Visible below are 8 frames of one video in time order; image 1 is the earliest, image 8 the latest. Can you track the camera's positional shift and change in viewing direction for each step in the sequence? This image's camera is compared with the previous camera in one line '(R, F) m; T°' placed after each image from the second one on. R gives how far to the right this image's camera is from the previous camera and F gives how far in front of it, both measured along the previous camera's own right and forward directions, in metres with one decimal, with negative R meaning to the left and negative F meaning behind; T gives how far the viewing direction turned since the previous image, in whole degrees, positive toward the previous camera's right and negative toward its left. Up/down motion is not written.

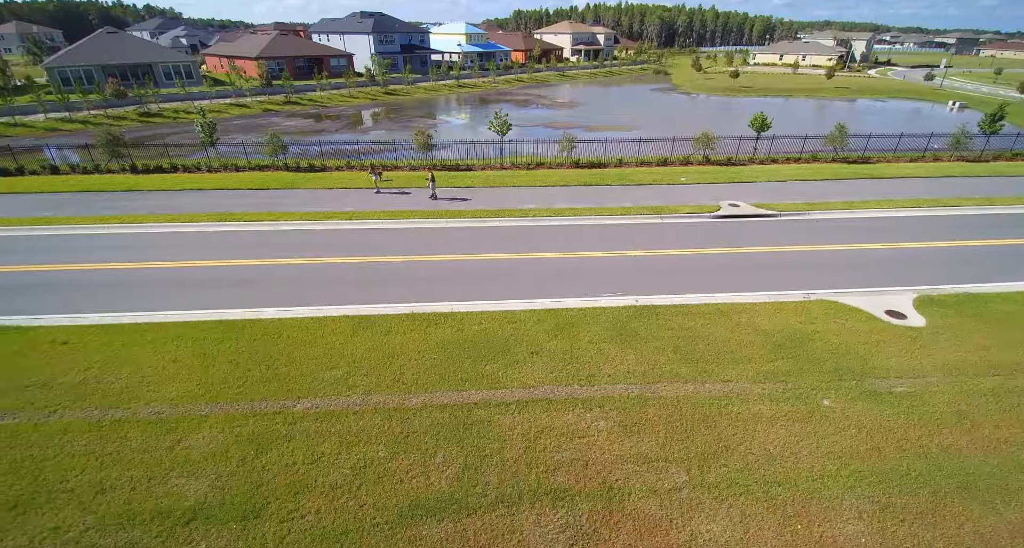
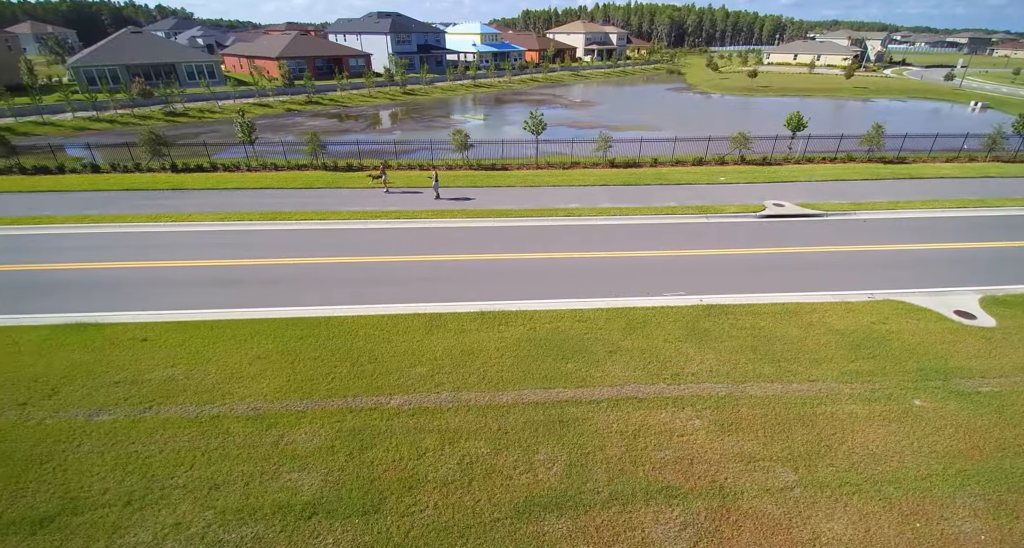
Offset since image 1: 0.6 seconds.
(-1.6, 0.0) m; 0°
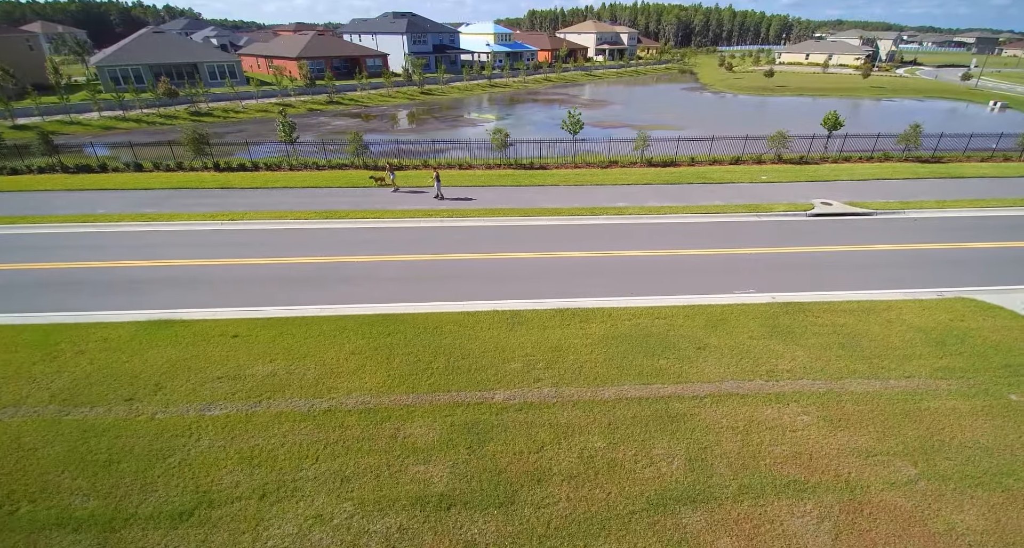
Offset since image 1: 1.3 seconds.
(-1.9, -0.1) m; 0°
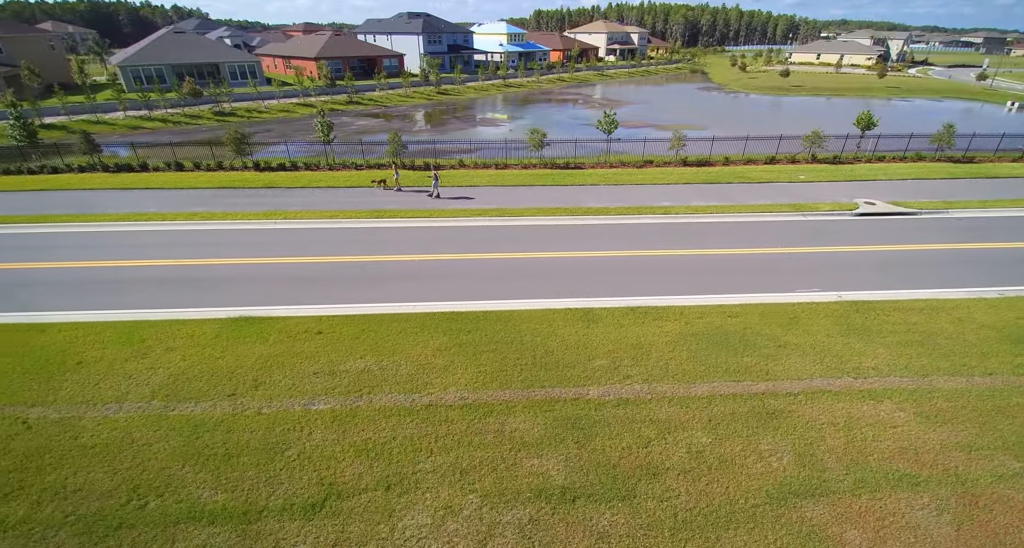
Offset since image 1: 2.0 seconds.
(-1.8, -0.1) m; 0°
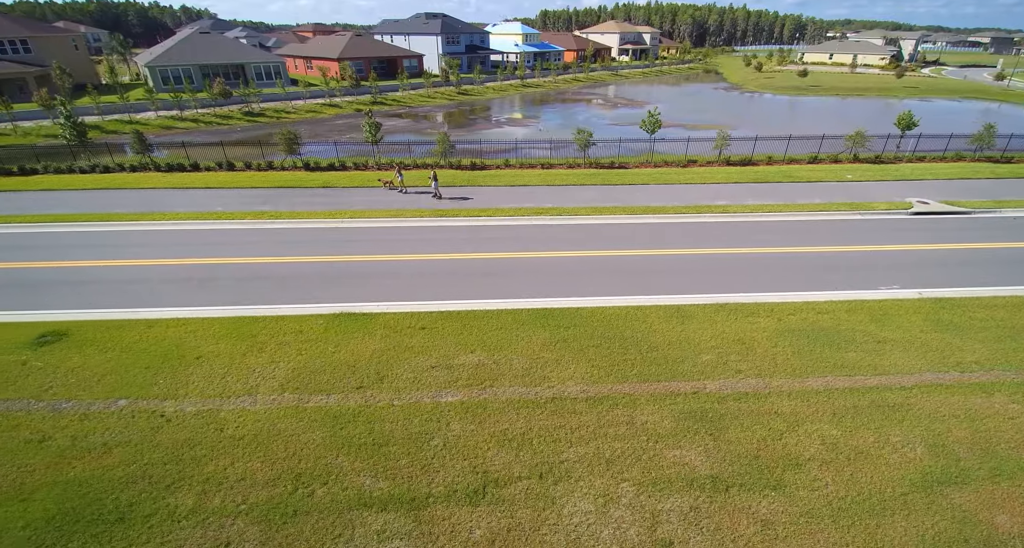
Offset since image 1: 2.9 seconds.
(-2.3, -0.2) m; 0°
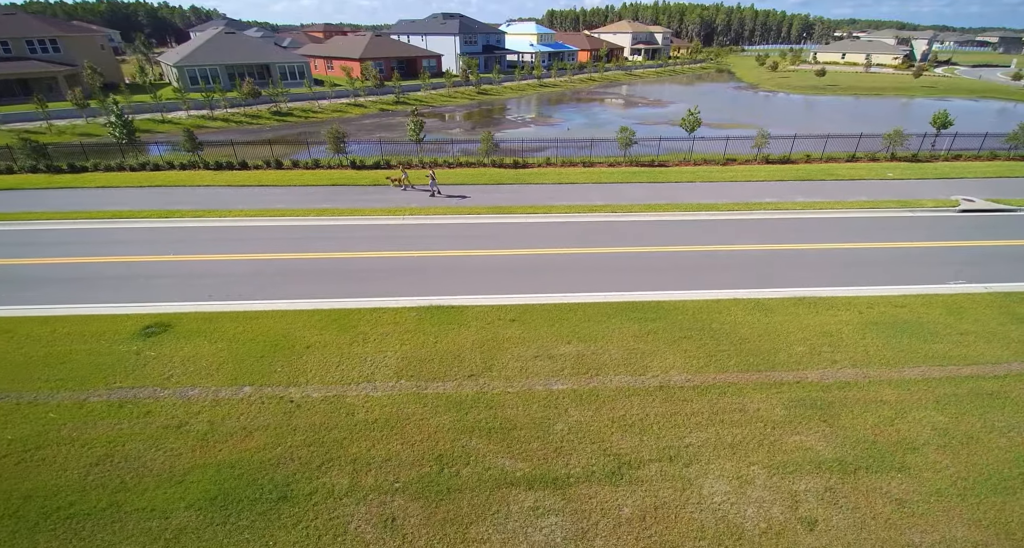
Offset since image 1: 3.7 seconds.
(-2.1, -0.3) m; 0°
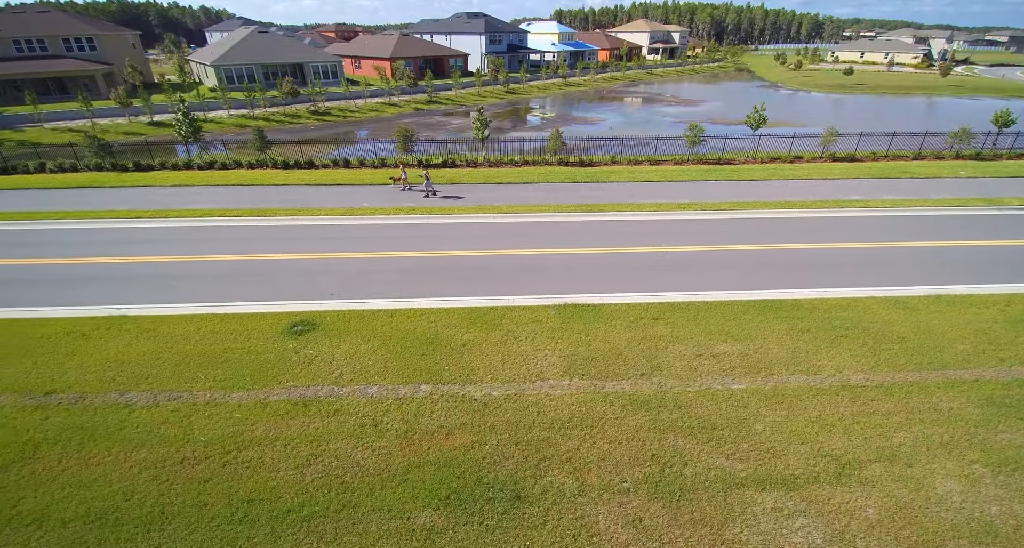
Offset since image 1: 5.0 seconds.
(-3.4, +0.1) m; 0°
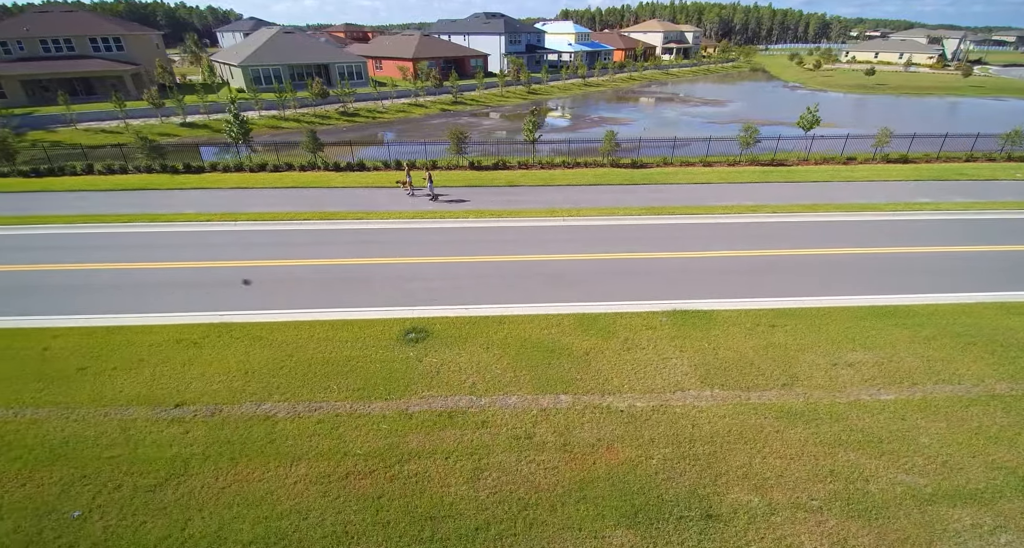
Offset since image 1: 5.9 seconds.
(-2.7, +0.2) m; 0°
